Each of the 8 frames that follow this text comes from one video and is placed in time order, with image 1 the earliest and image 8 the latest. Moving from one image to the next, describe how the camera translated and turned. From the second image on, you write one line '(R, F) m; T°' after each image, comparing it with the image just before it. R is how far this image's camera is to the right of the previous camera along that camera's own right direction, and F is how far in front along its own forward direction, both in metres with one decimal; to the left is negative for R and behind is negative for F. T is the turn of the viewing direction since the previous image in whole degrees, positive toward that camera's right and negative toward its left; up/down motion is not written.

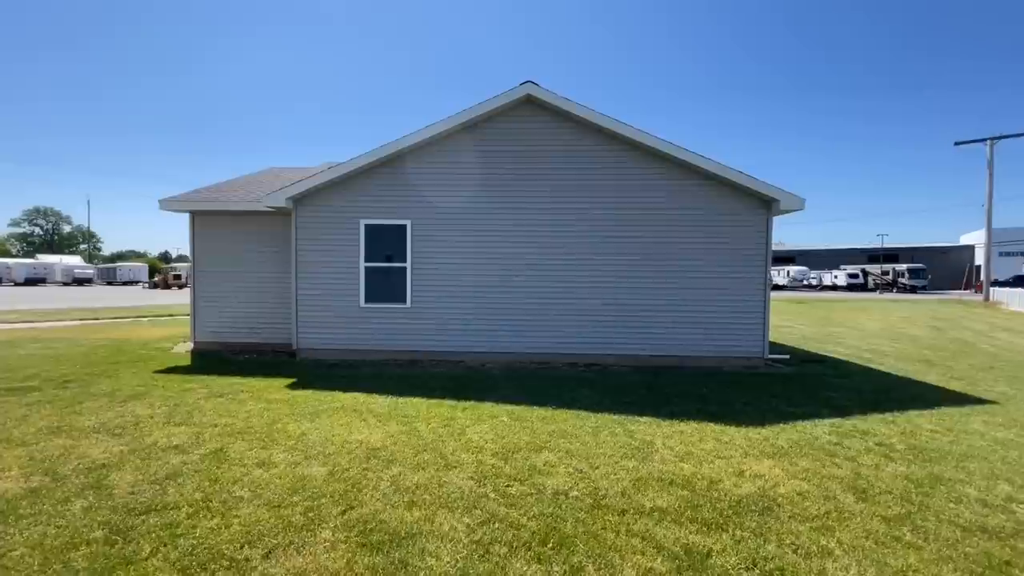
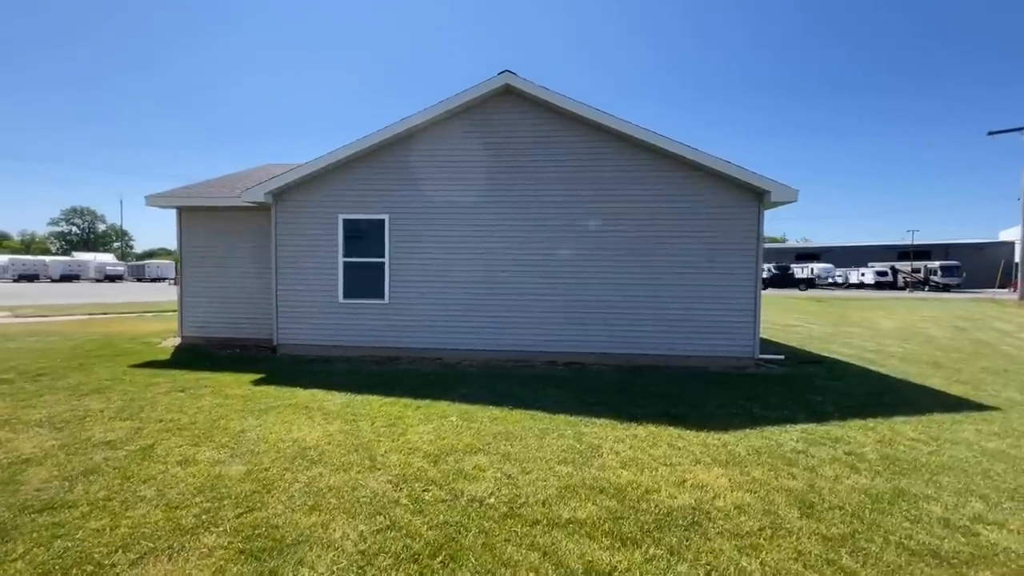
(+0.7, +0.2) m; -3°
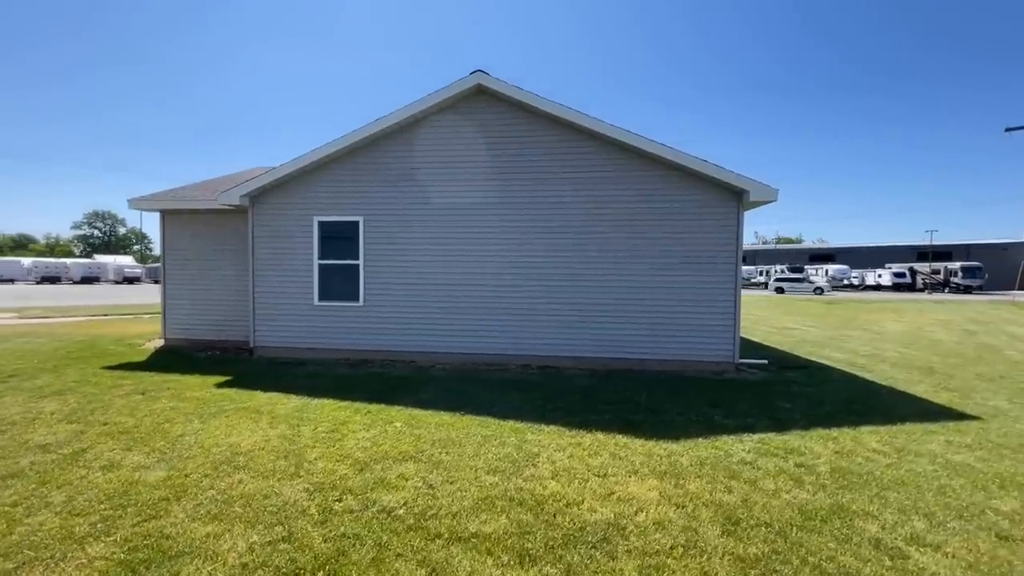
(+0.7, +0.1) m; -2°
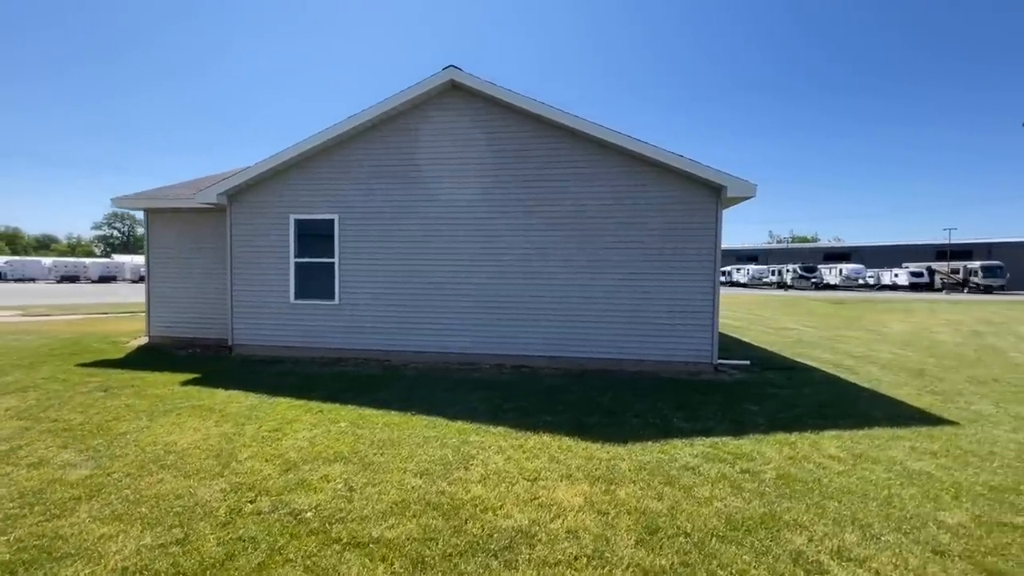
(+0.7, +0.1) m; -1°
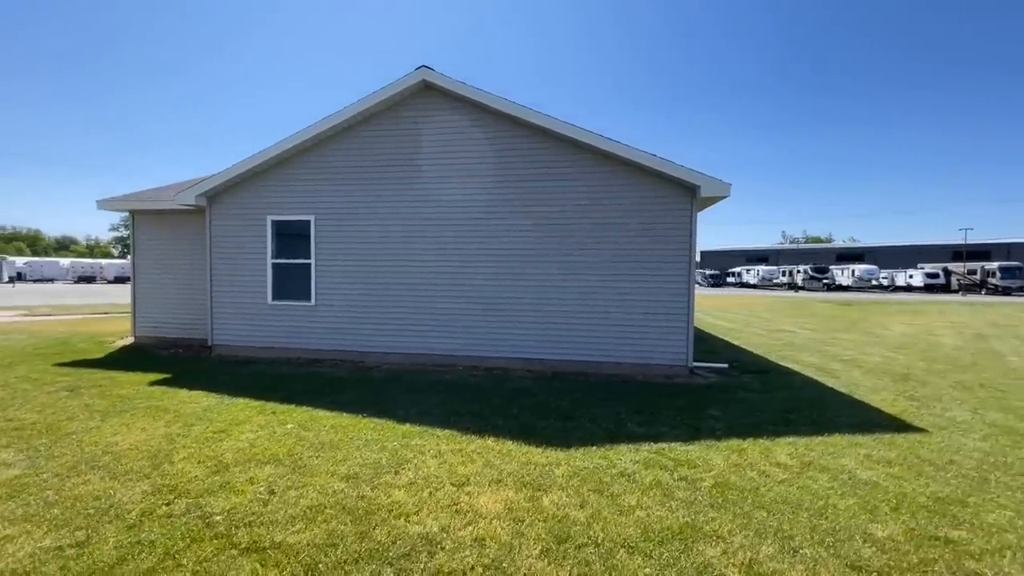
(+0.6, +0.1) m; -1°
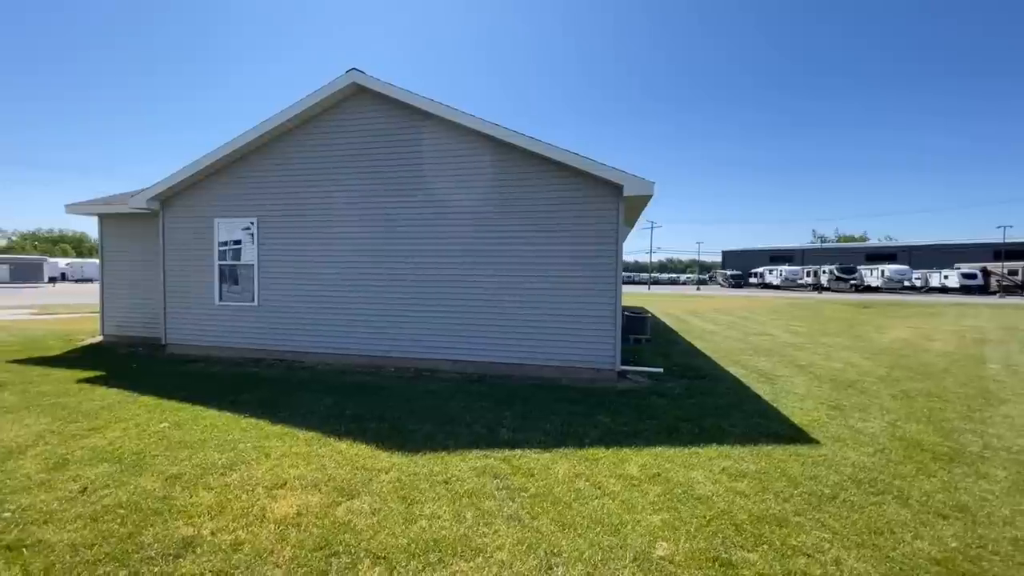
(+1.6, +0.1) m; -3°
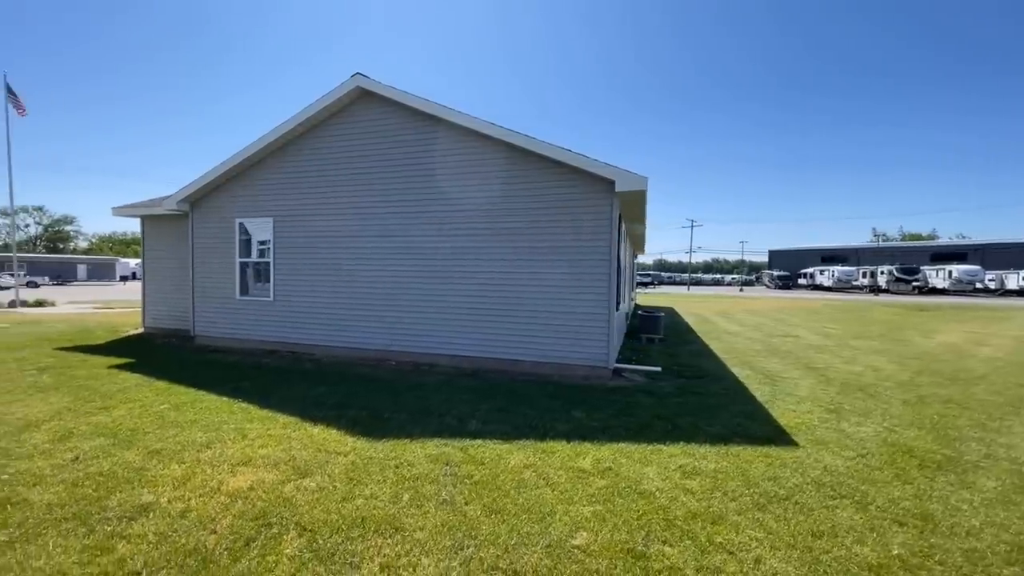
(+0.7, 0.0) m; -5°
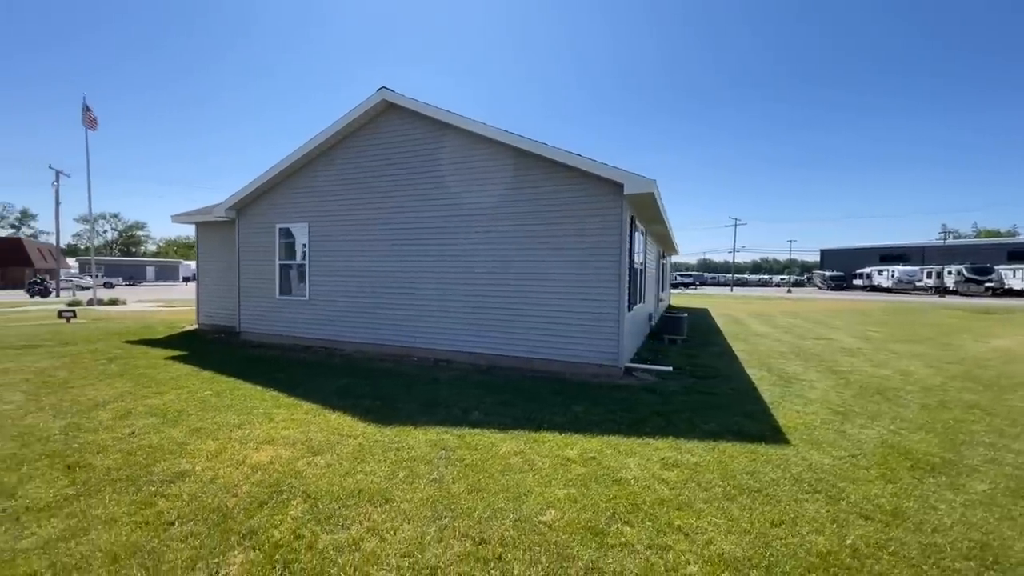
(+0.4, -0.3) m; -5°
